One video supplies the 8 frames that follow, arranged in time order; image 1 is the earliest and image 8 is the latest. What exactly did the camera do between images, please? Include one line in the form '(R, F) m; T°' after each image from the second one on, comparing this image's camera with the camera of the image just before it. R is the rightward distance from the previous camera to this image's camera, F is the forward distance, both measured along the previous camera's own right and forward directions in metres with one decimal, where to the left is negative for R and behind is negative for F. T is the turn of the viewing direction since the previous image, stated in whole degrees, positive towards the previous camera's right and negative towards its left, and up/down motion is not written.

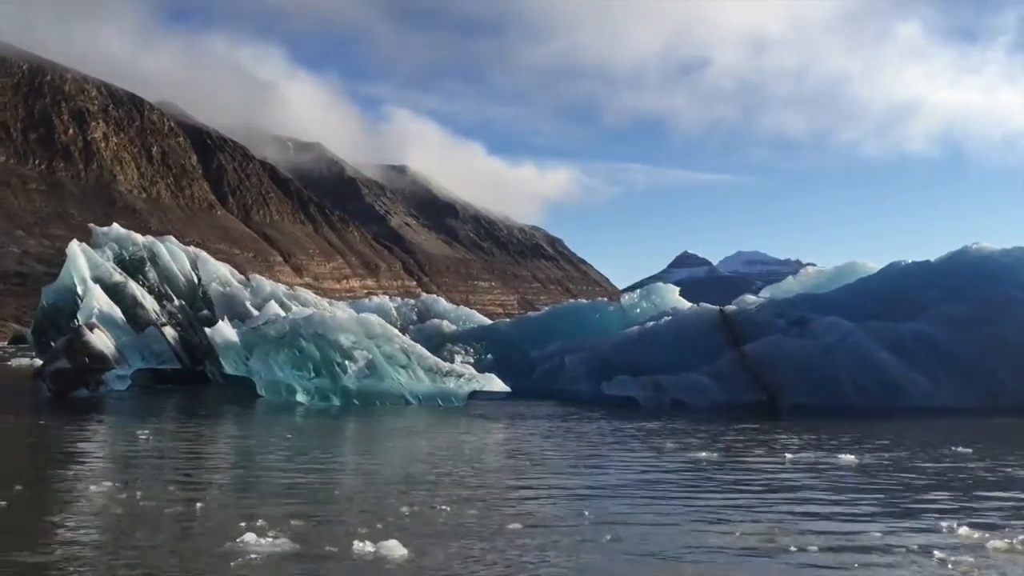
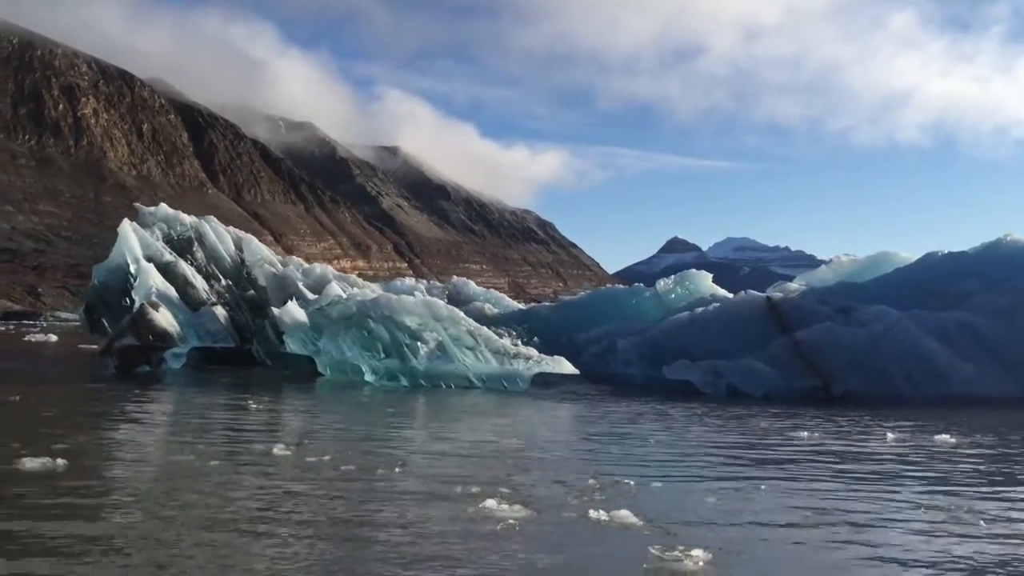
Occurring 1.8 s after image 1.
(-1.8, -0.6) m; 0°
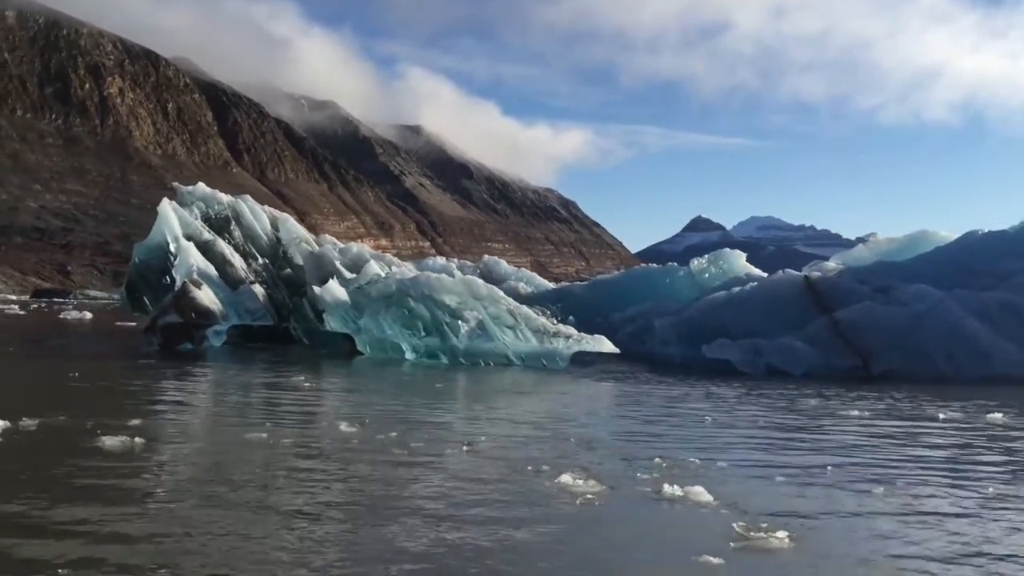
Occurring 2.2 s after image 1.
(-0.4, -0.1) m; -1°
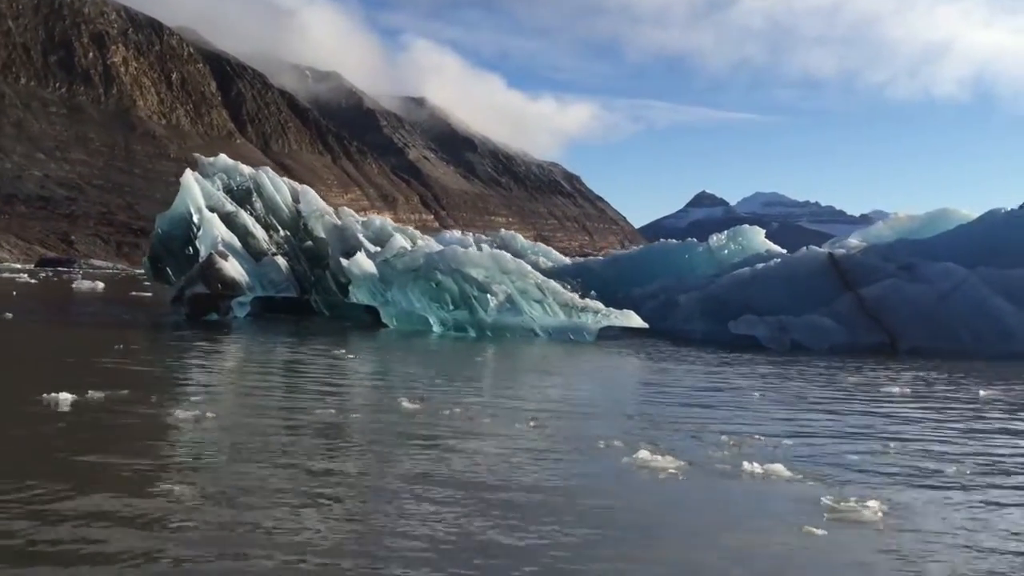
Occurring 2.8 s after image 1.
(-0.6, -0.1) m; 0°
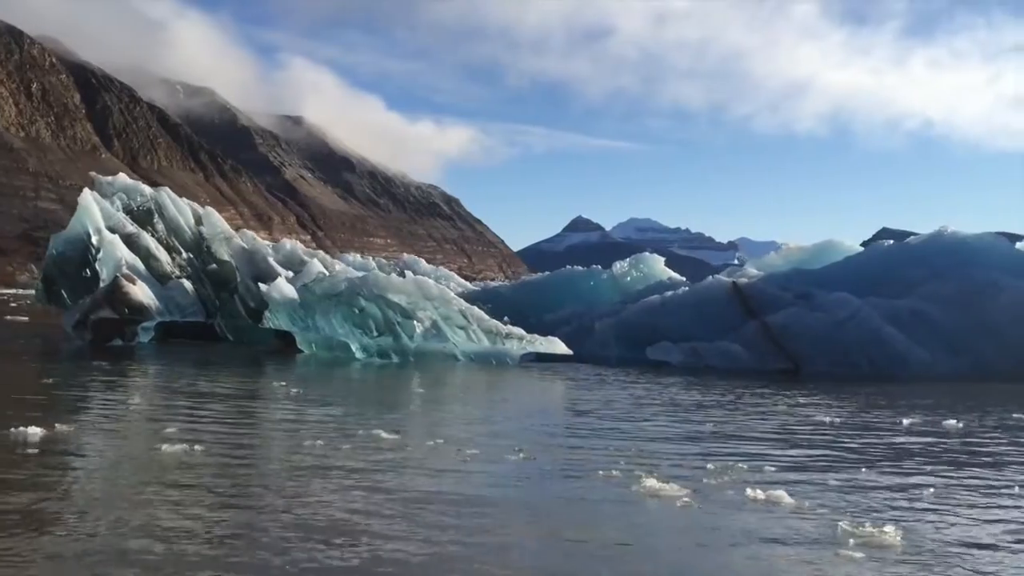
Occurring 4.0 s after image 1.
(-1.1, -0.2) m; +7°
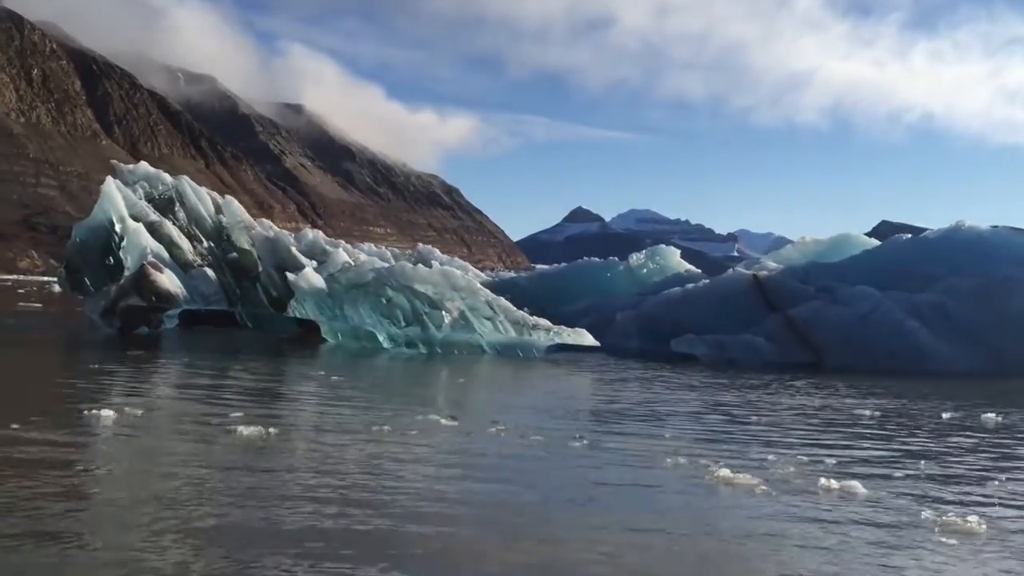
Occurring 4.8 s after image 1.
(-0.7, -0.2) m; 0°
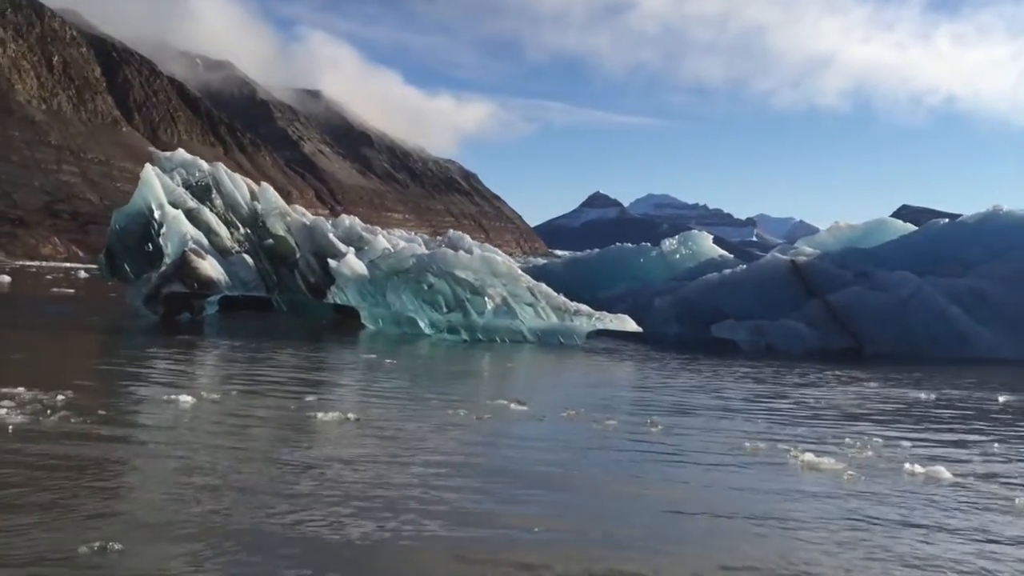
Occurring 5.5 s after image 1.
(-0.6, -0.1) m; -1°
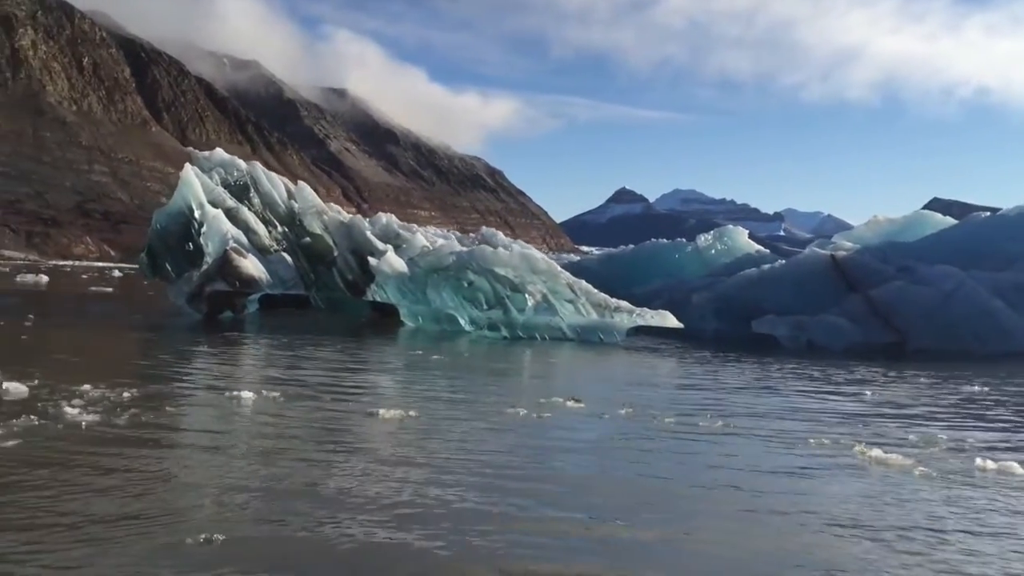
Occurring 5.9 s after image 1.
(-0.3, -0.1) m; -2°
